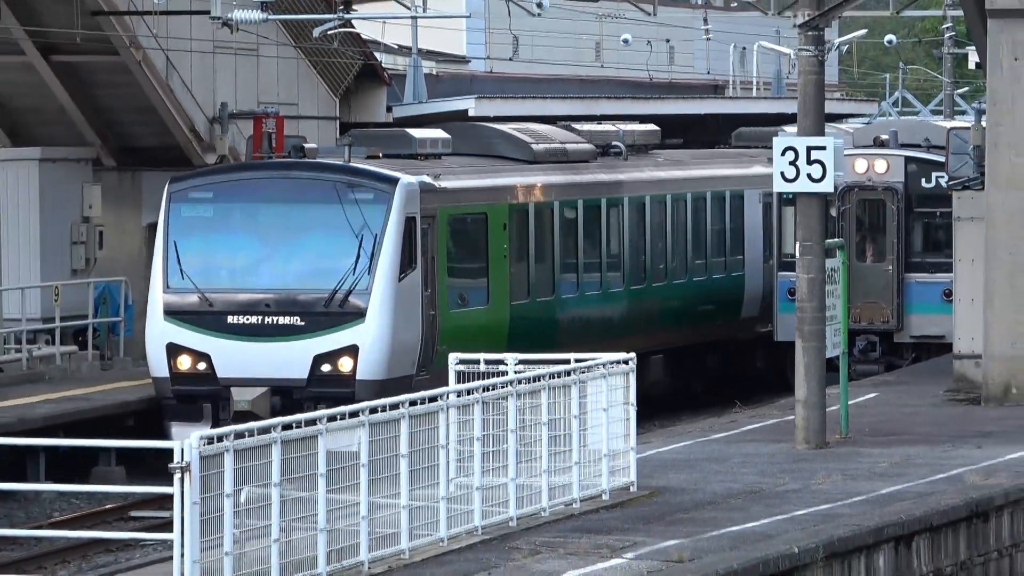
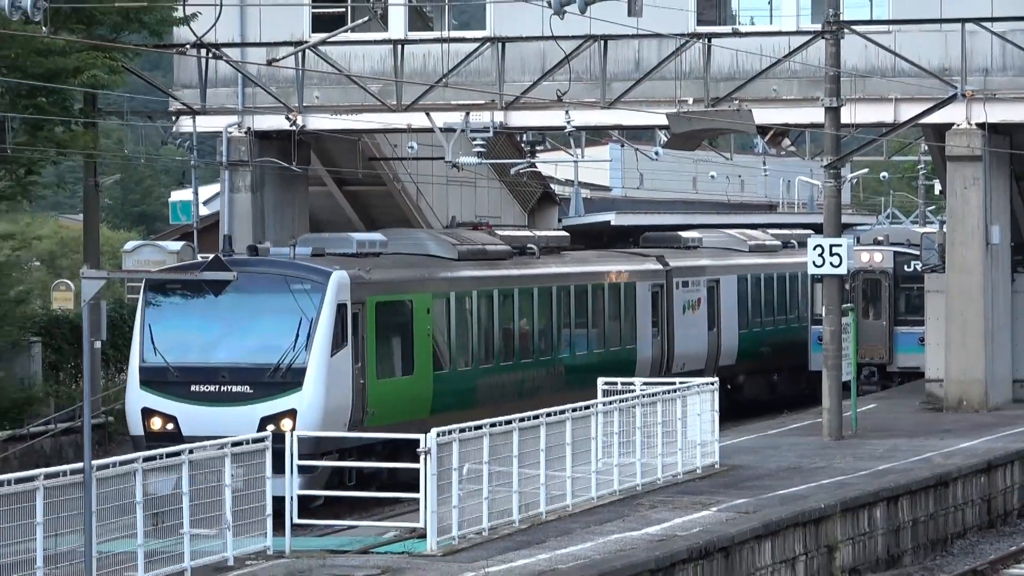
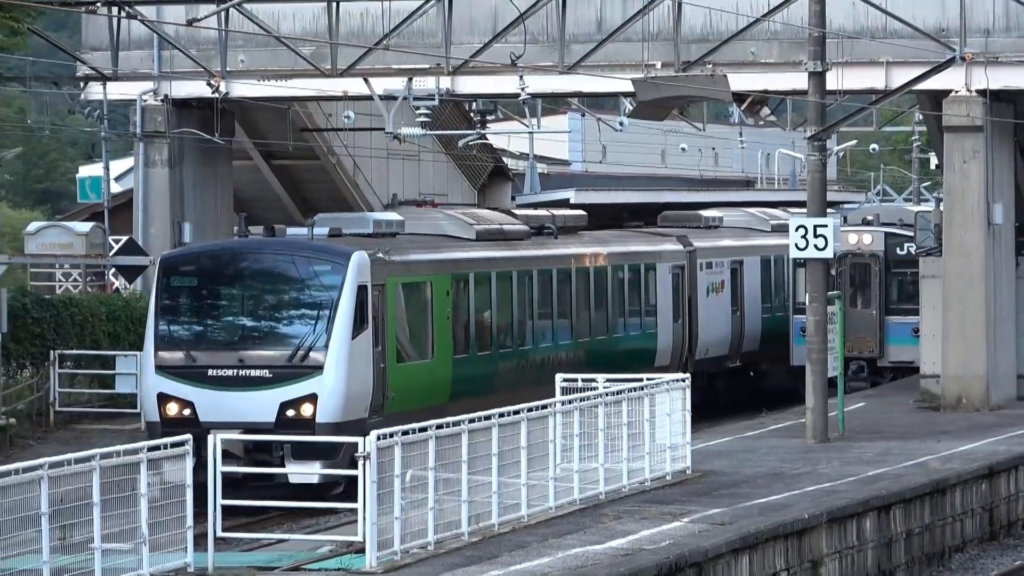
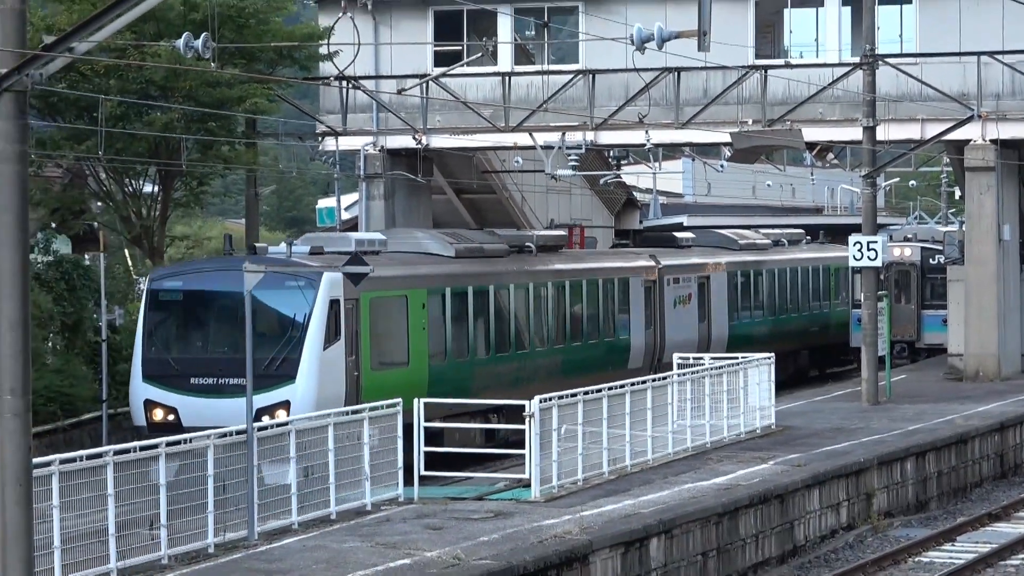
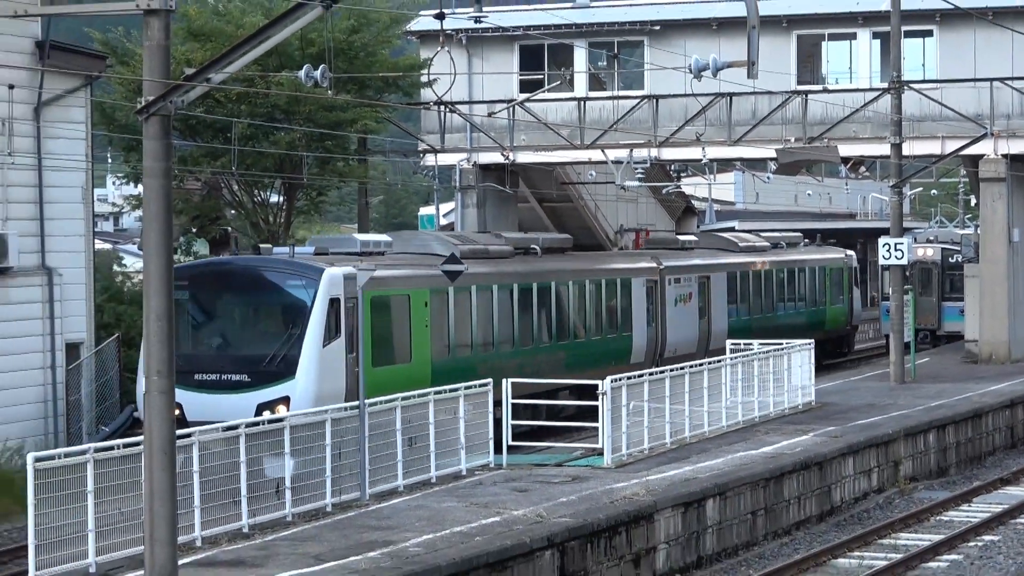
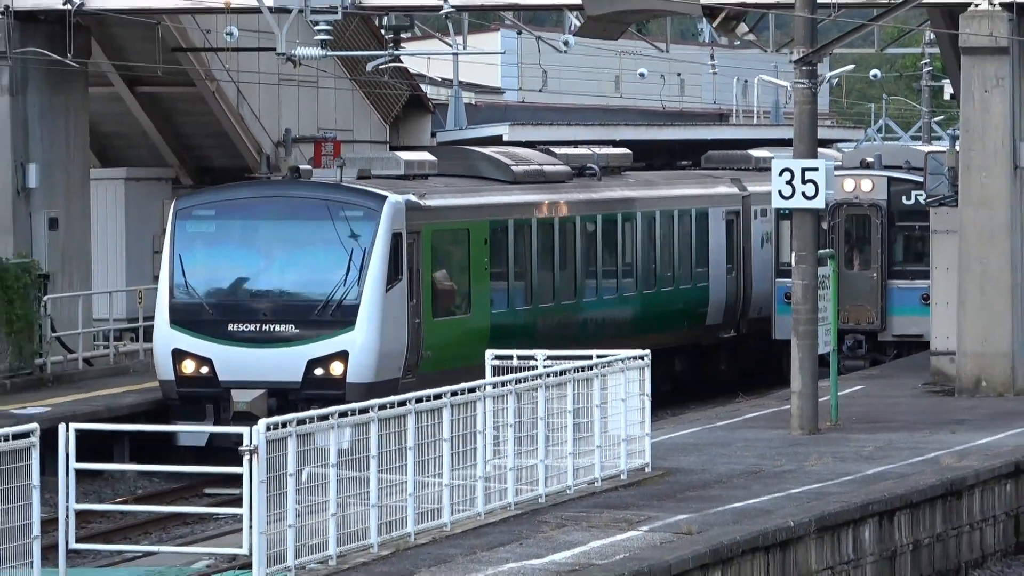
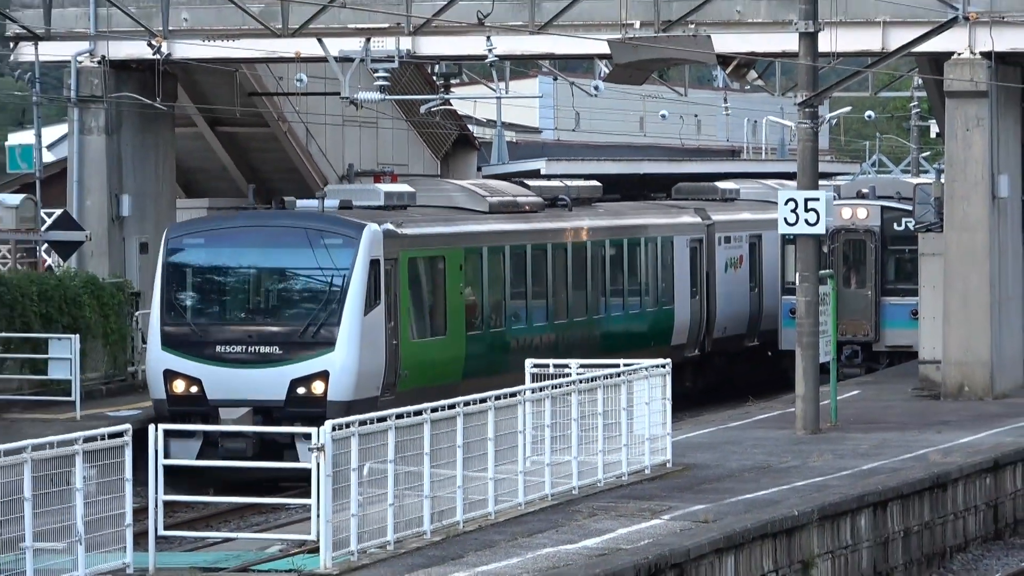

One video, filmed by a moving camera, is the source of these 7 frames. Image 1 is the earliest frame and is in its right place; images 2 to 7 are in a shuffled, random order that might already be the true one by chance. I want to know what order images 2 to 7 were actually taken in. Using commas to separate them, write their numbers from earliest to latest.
6, 7, 3, 2, 4, 5
